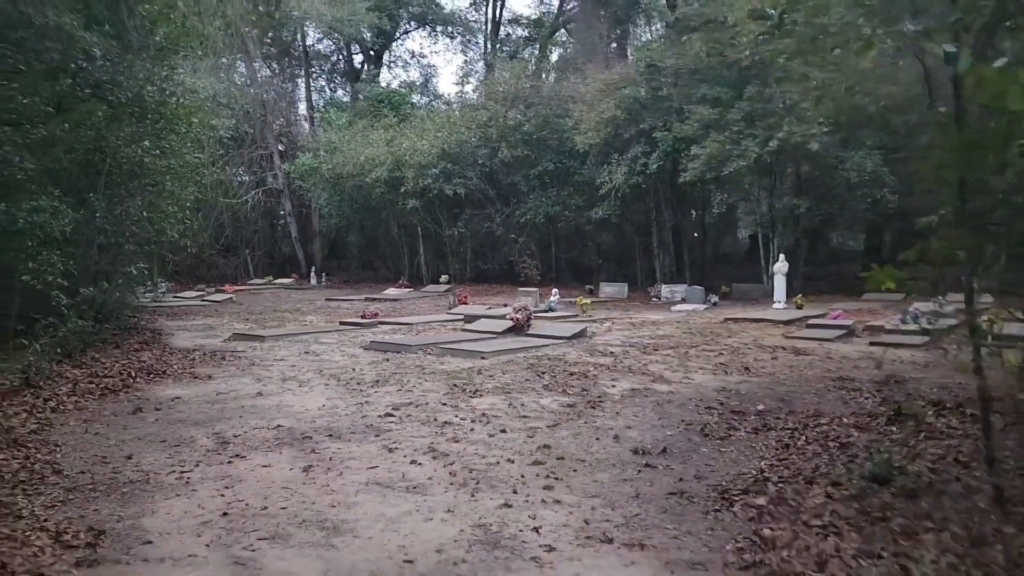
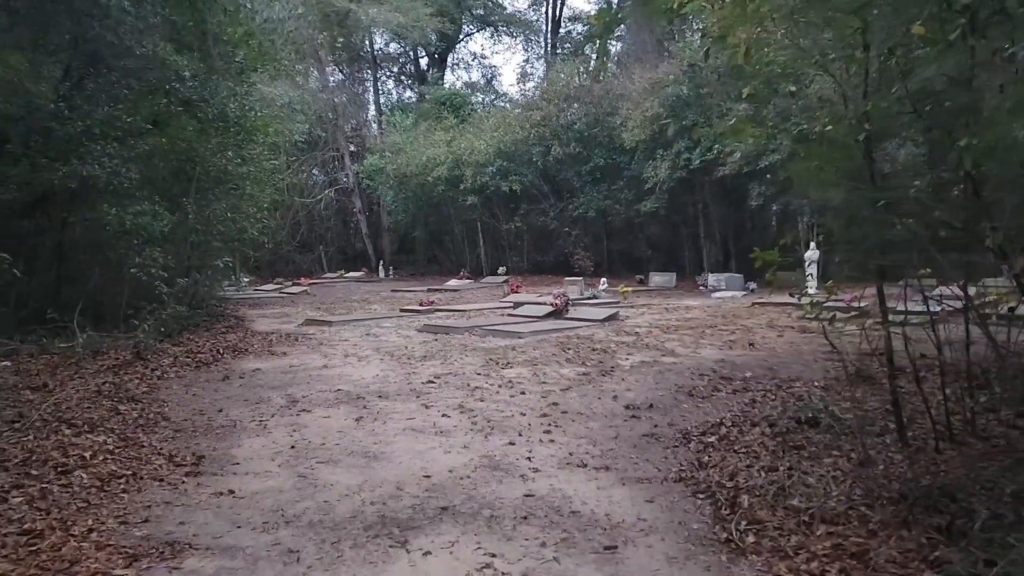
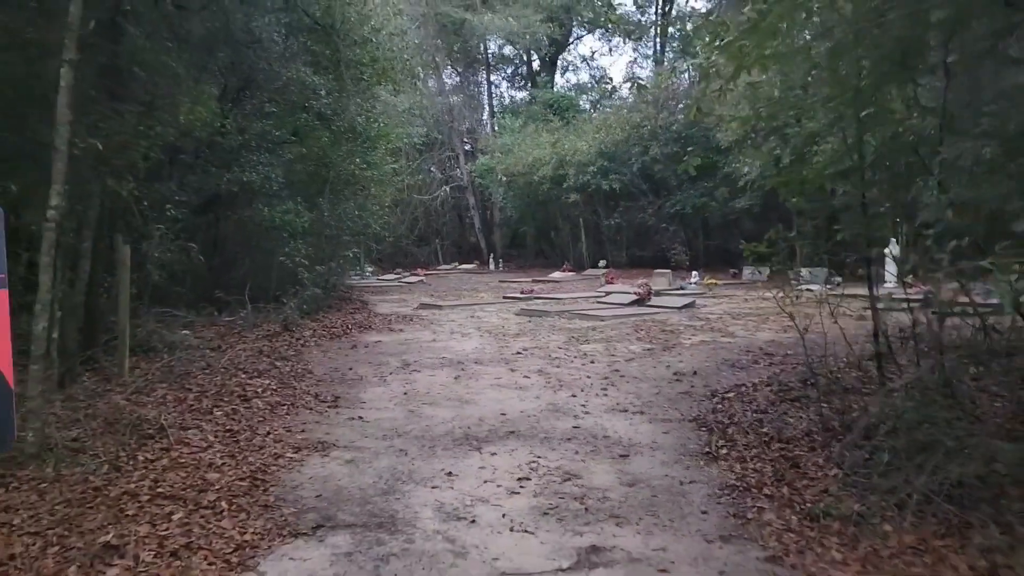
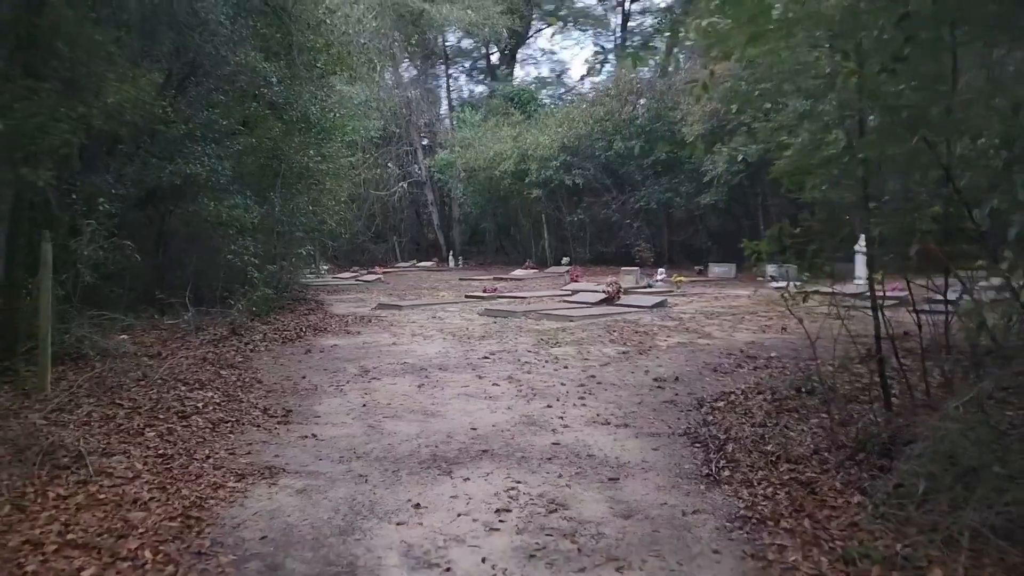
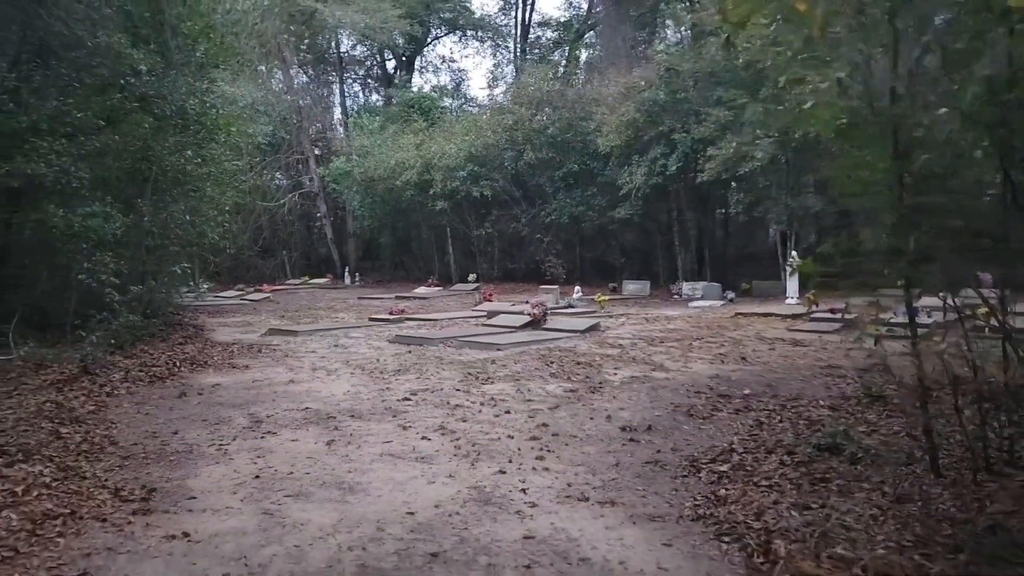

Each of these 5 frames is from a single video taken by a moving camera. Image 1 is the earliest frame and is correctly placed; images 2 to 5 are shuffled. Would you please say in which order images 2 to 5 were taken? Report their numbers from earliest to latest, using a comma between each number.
5, 2, 4, 3
